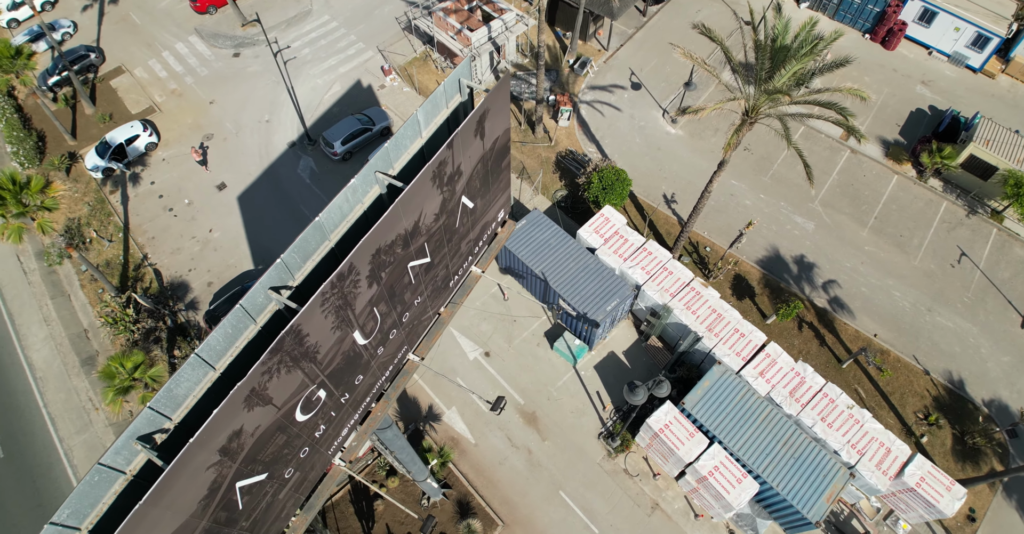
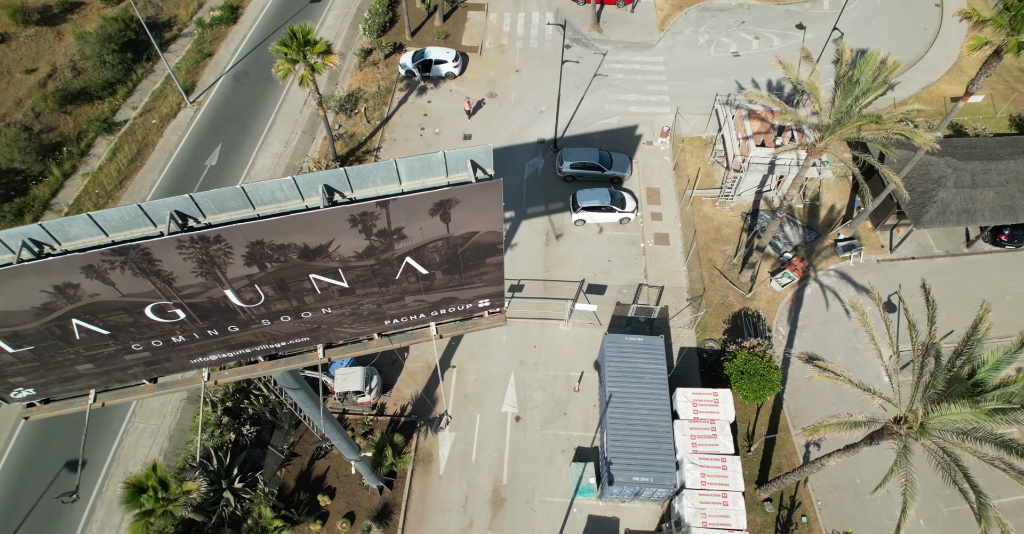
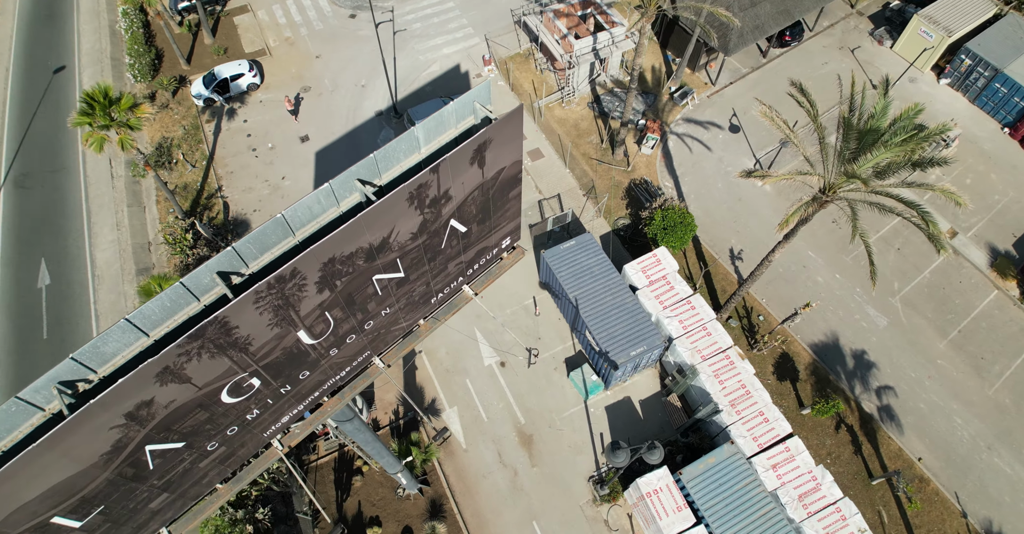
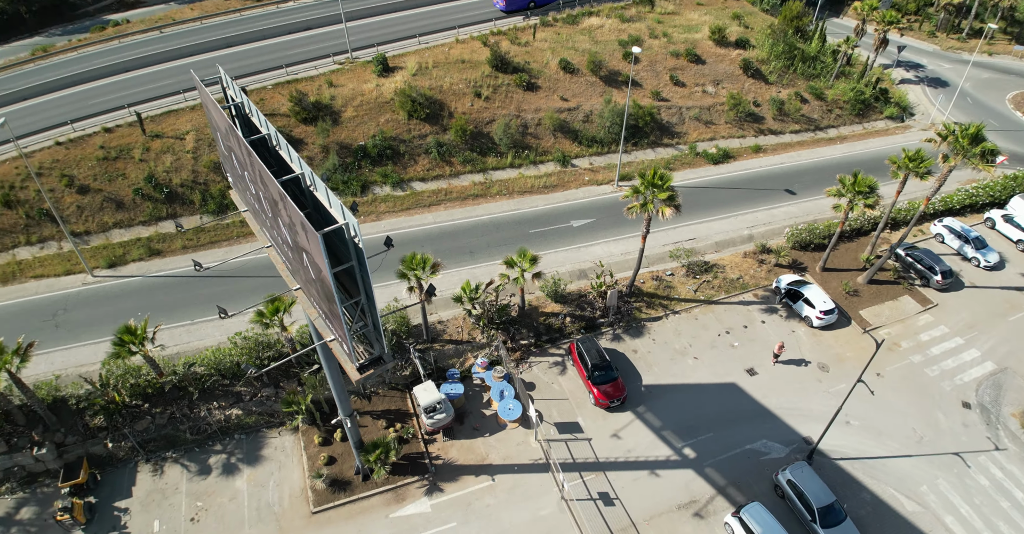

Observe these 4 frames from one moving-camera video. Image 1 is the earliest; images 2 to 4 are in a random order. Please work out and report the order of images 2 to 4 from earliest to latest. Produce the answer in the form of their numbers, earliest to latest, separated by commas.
3, 2, 4
